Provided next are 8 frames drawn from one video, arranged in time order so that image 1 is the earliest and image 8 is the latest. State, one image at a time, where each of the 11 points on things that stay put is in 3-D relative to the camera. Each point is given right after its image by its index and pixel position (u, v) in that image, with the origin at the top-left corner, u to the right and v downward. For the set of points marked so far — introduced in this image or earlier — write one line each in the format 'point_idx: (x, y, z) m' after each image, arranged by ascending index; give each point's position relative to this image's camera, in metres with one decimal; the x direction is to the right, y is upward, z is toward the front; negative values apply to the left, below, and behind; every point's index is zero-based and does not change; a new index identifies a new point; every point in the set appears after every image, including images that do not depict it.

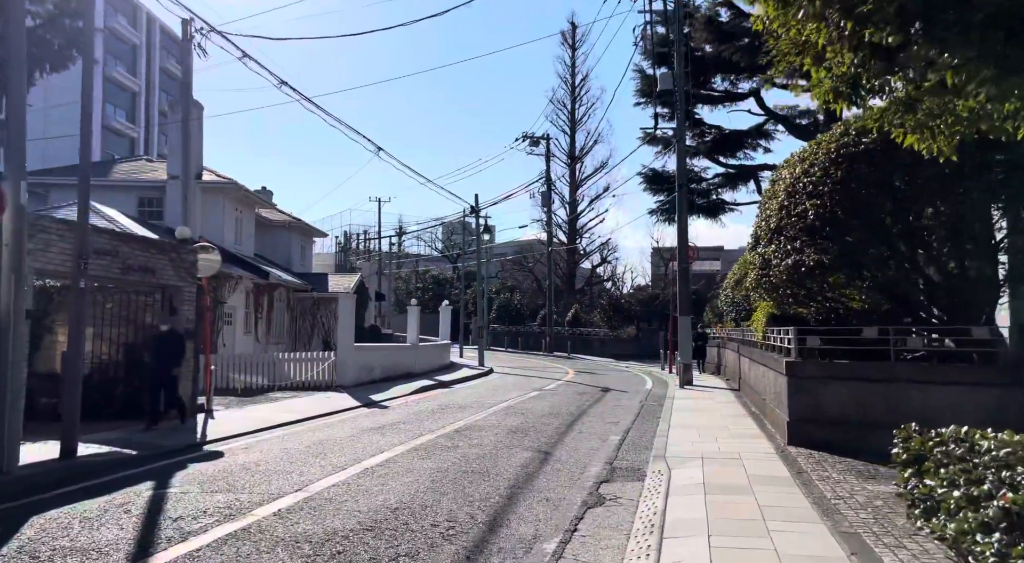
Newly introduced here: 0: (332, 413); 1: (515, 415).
0: (-4.1, -3.0, +14.5) m
1: (+0.1, -2.9, +13.8) m
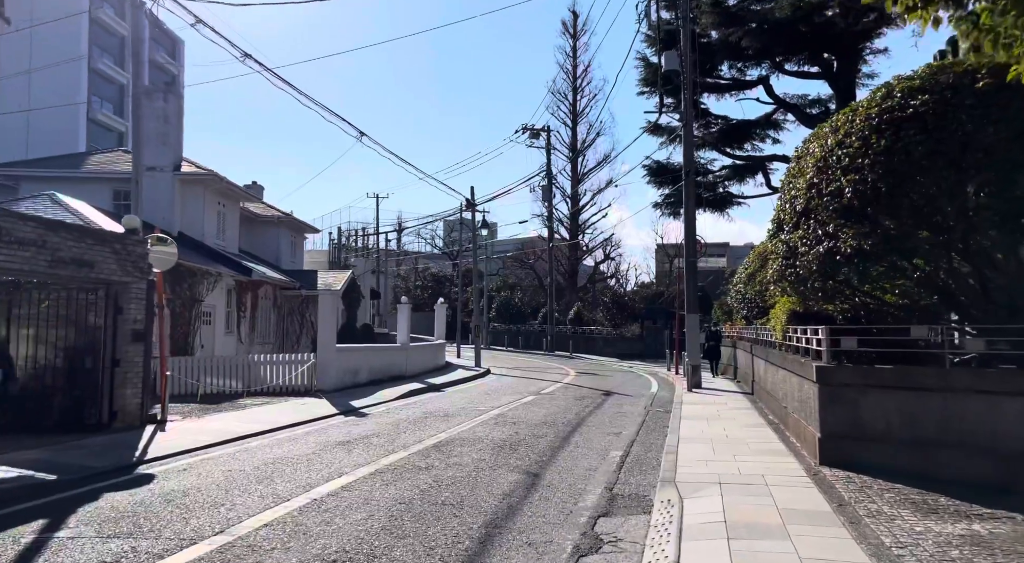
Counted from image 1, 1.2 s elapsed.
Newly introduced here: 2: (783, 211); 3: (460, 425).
0: (-4.3, -2.9, +13.1) m
1: (-0.1, -2.8, +12.3) m
2: (+4.1, +1.1, +9.7) m
3: (-1.0, -2.8, +12.3) m
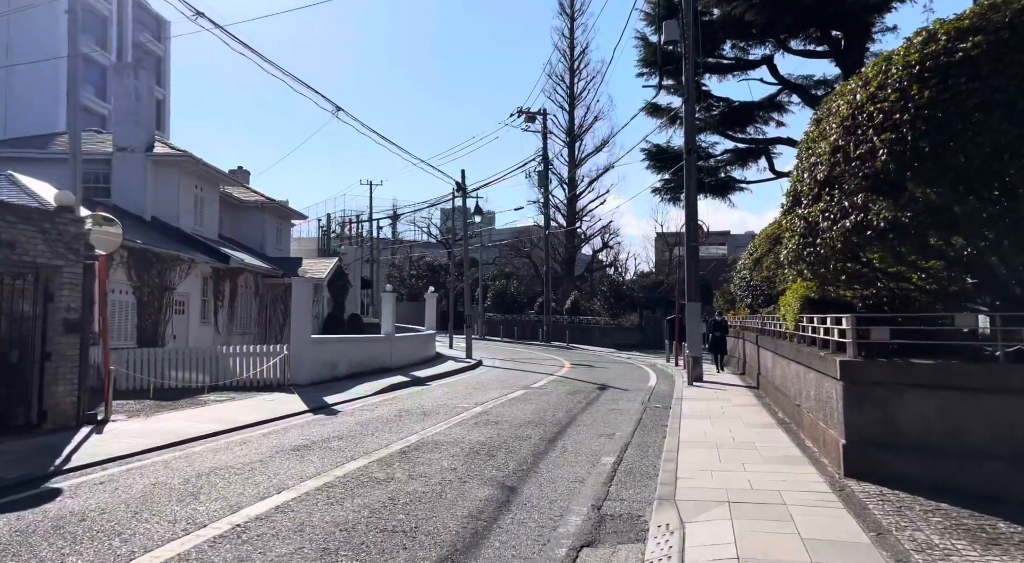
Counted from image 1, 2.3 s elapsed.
0: (-4.6, -2.6, +11.9) m
1: (-0.4, -2.5, +11.1) m
2: (+3.8, +1.3, +8.4) m
3: (-1.3, -2.5, +11.1) m
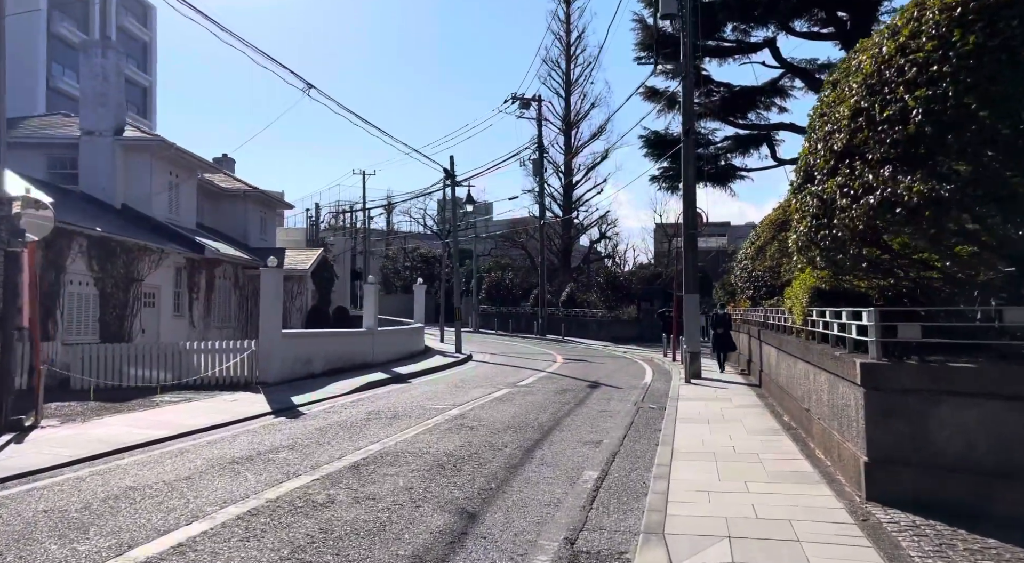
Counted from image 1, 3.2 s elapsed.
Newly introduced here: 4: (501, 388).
0: (-5.0, -2.4, +10.8) m
1: (-0.8, -2.3, +10.0) m
2: (+3.4, +1.4, +7.3) m
3: (-1.7, -2.3, +10.0) m
4: (-0.3, -2.6, +15.7) m
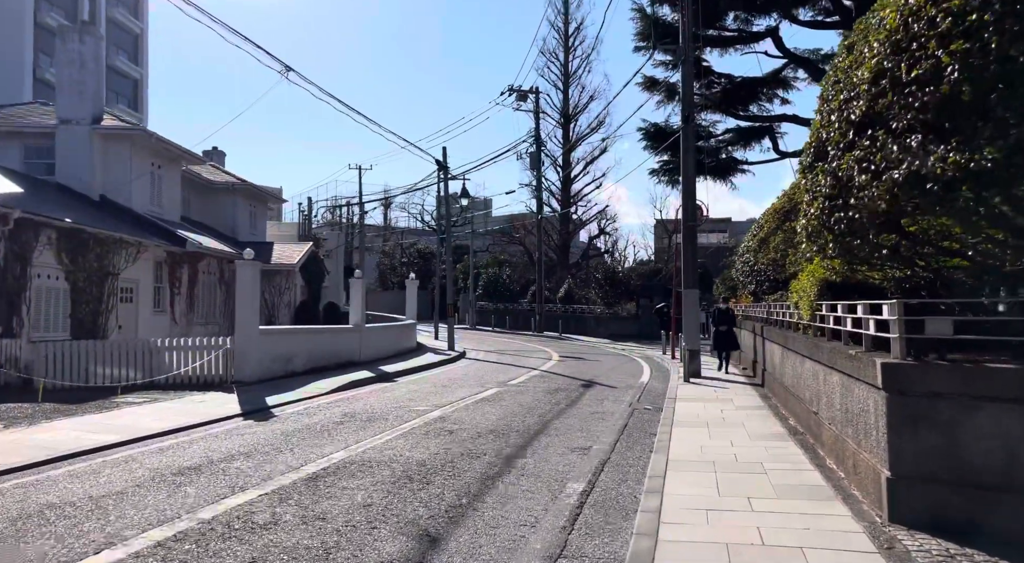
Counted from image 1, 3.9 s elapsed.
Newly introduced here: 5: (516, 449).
0: (-5.2, -2.3, +10.0) m
1: (-1.1, -2.2, +9.2) m
2: (+3.2, +1.5, +6.4) m
3: (-2.0, -2.2, +9.2) m
4: (-0.5, -2.5, +14.9) m
5: (0.0, -2.2, +8.5) m
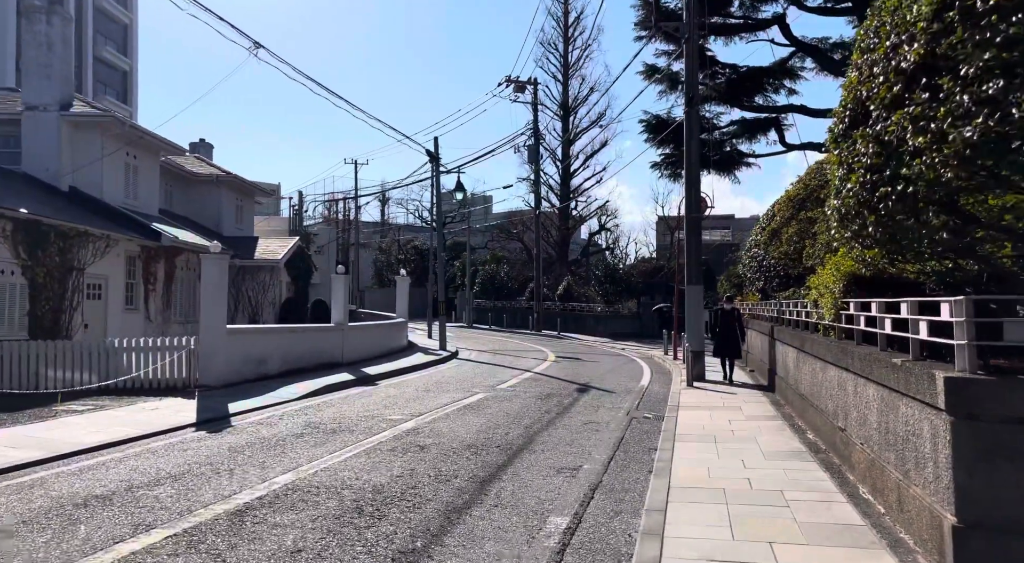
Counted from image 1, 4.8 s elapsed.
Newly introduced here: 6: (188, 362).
0: (-5.5, -2.2, +8.8) m
1: (-1.3, -2.1, +8.0) m
2: (+2.9, +1.6, +5.2) m
3: (-2.2, -2.1, +8.0) m
4: (-0.8, -2.4, +13.7) m
5: (-0.2, -2.2, +7.3) m
6: (-6.9, -1.7, +13.6) m
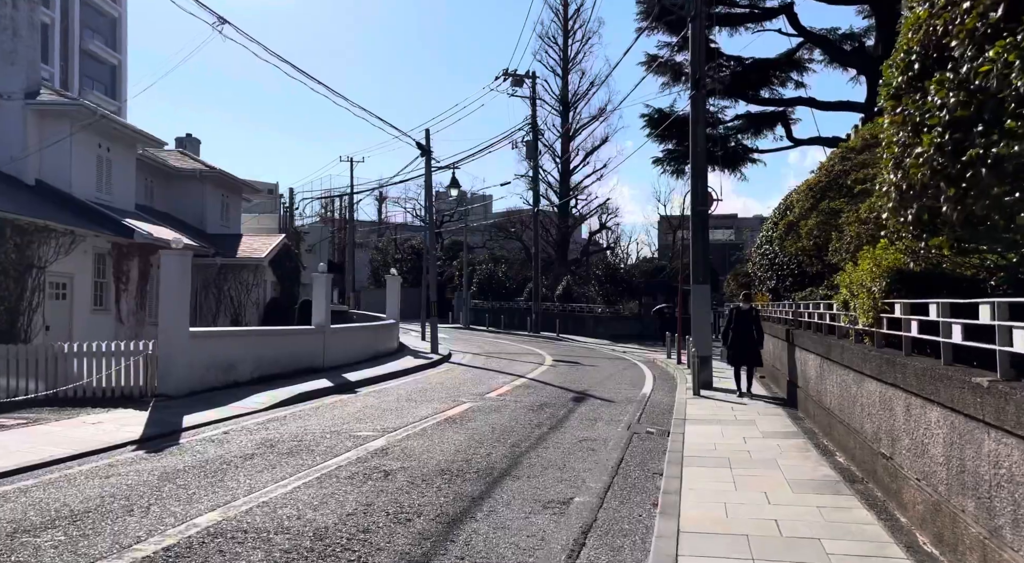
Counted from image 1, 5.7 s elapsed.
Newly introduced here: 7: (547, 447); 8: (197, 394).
0: (-5.7, -2.2, +7.6) m
1: (-1.5, -2.1, +6.8) m
2: (+2.7, +1.6, +4.0) m
3: (-2.4, -2.1, +6.8) m
4: (-1.0, -2.4, +12.5) m
5: (-0.4, -2.1, +6.1) m
6: (-7.1, -1.7, +12.4) m
7: (+0.5, -2.2, +8.6) m
8: (-6.4, -2.3, +13.0) m
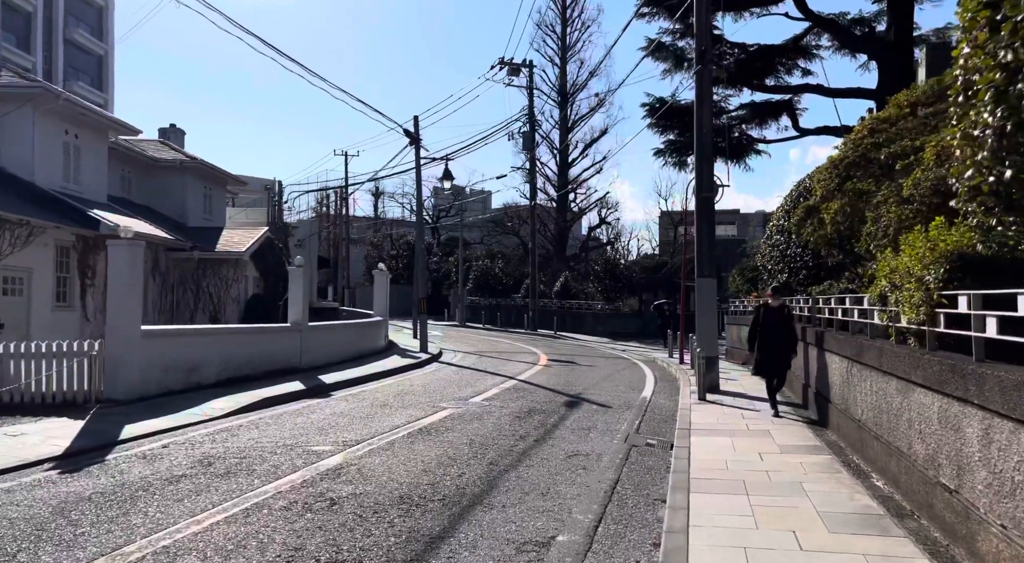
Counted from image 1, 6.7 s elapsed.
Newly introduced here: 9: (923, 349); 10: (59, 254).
0: (-6.0, -2.1, +6.4) m
1: (-1.8, -2.0, +5.6) m
2: (+2.4, +1.7, +2.8) m
3: (-2.7, -2.0, +5.6) m
4: (-1.2, -2.2, +11.3) m
5: (-0.7, -2.0, +4.9) m
6: (-7.3, -1.5, +11.2) m
7: (+0.2, -2.1, +7.4) m
8: (-6.6, -2.2, +11.8) m
9: (+3.6, -0.6, +5.7) m
10: (-12.5, +0.7, +17.6) m
